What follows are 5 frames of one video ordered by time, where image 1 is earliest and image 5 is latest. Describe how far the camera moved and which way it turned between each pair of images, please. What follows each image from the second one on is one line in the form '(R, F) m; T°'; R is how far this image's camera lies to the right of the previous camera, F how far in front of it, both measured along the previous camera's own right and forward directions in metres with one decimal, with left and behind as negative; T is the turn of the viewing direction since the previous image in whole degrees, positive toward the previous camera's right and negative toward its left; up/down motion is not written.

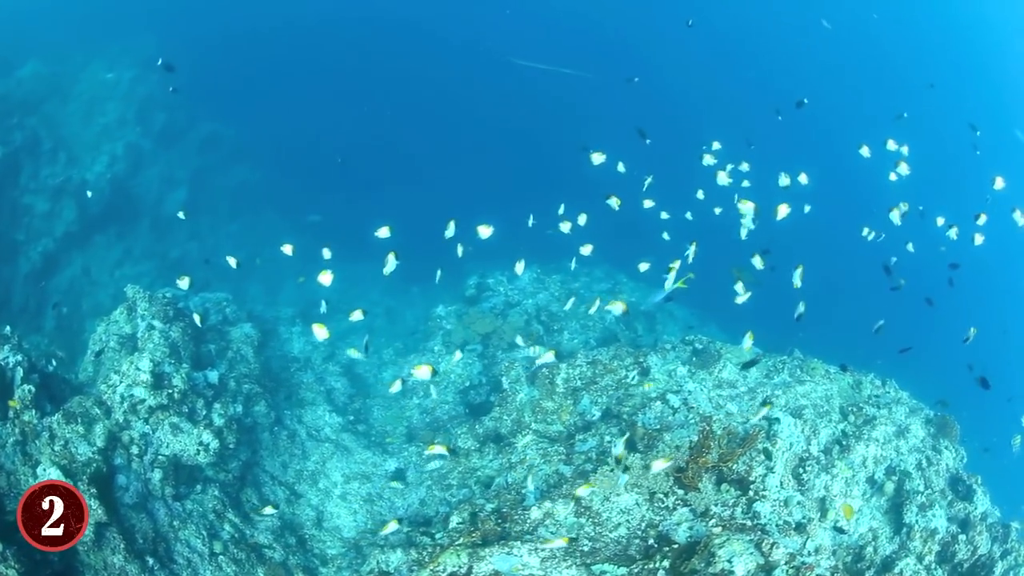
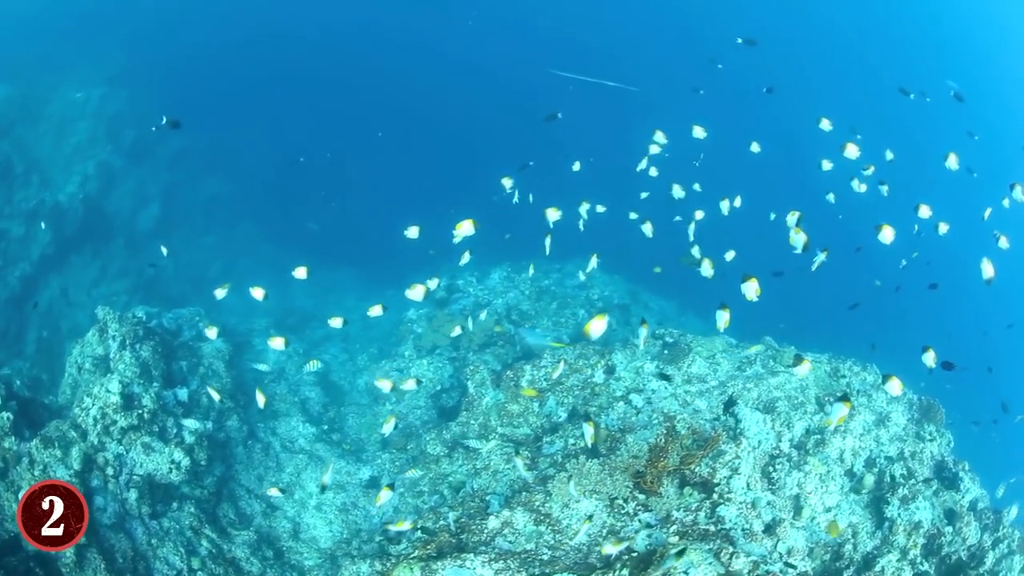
(+1.1, +0.2) m; -2°
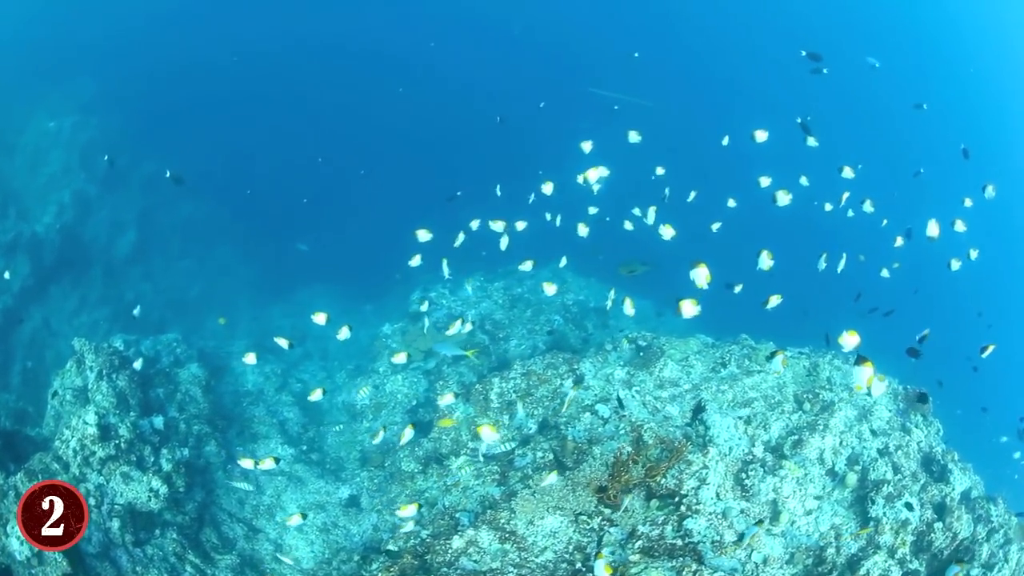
(+0.9, +0.2) m; -2°
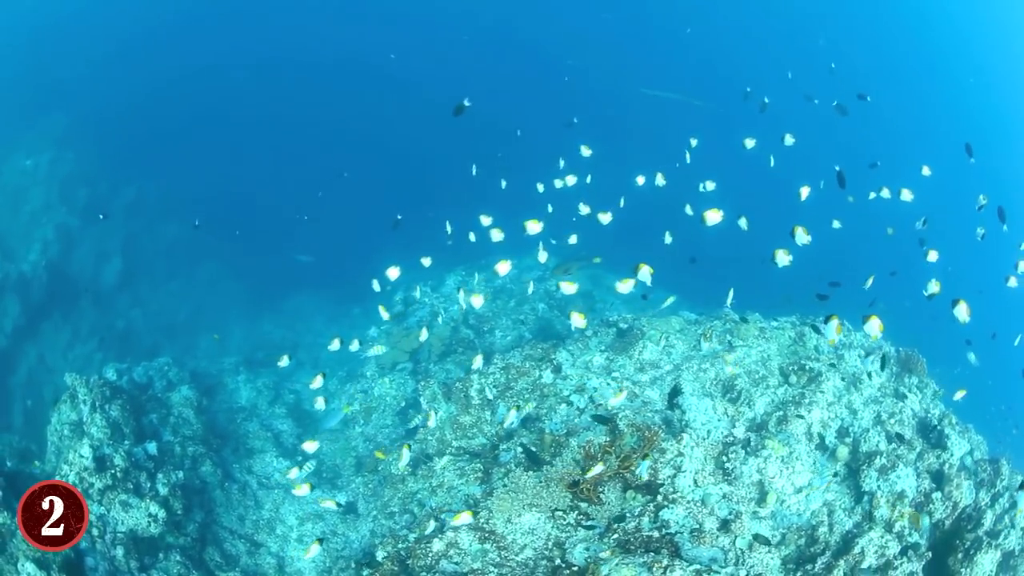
(+0.8, +0.2) m; -2°
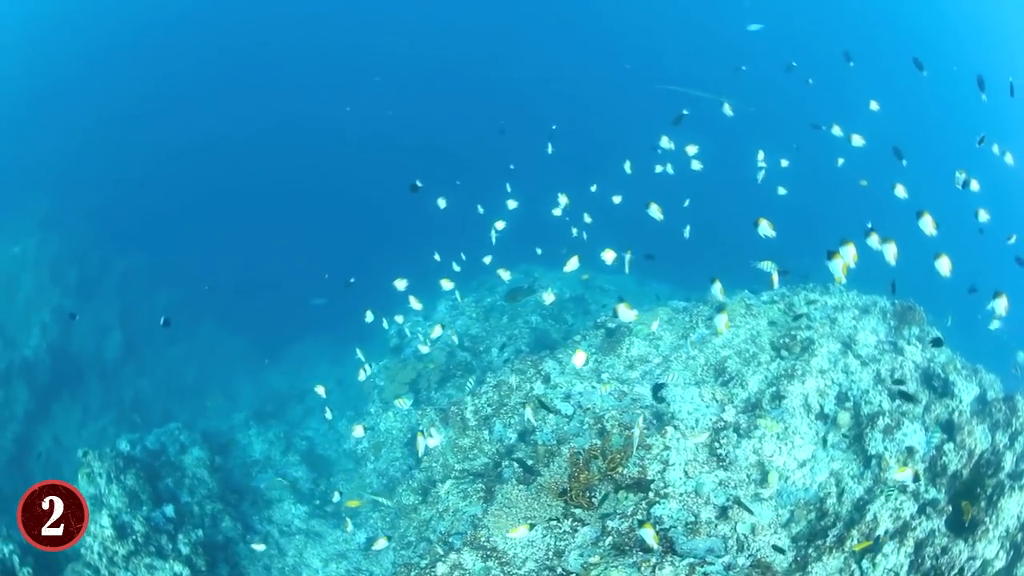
(+0.6, -0.1) m; -1°
